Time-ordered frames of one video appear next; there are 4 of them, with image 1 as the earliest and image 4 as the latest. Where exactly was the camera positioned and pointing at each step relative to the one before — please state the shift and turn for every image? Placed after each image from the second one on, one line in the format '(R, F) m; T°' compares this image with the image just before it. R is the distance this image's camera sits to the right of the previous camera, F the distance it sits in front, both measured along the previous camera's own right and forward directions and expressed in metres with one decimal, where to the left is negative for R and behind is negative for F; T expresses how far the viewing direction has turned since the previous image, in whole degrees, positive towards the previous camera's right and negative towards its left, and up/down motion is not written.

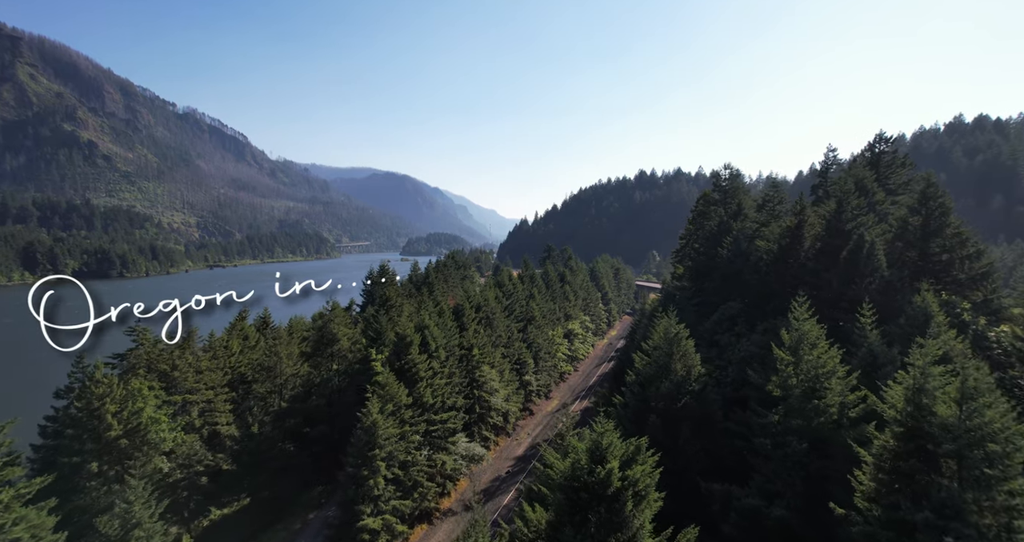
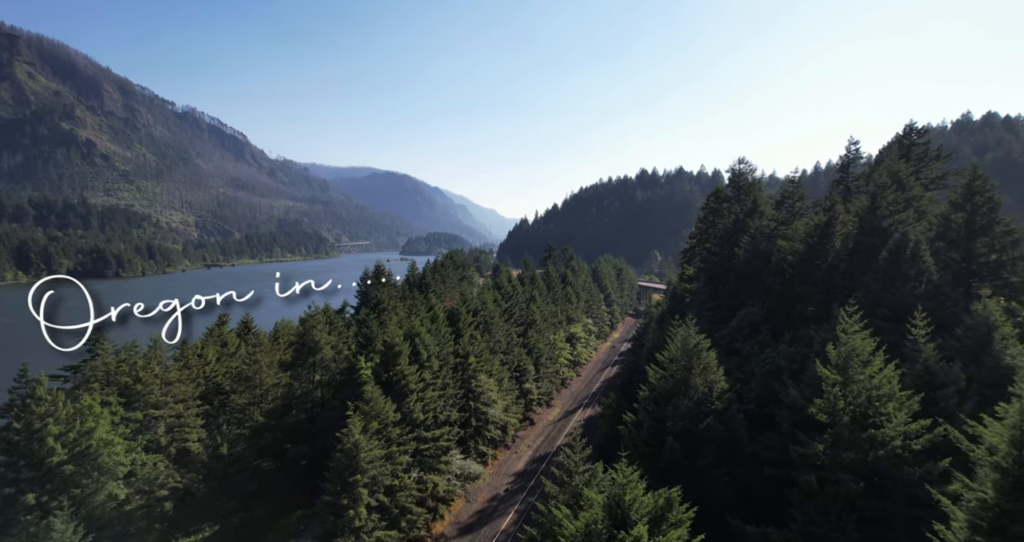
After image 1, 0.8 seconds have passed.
(+0.1, +3.7) m; 0°
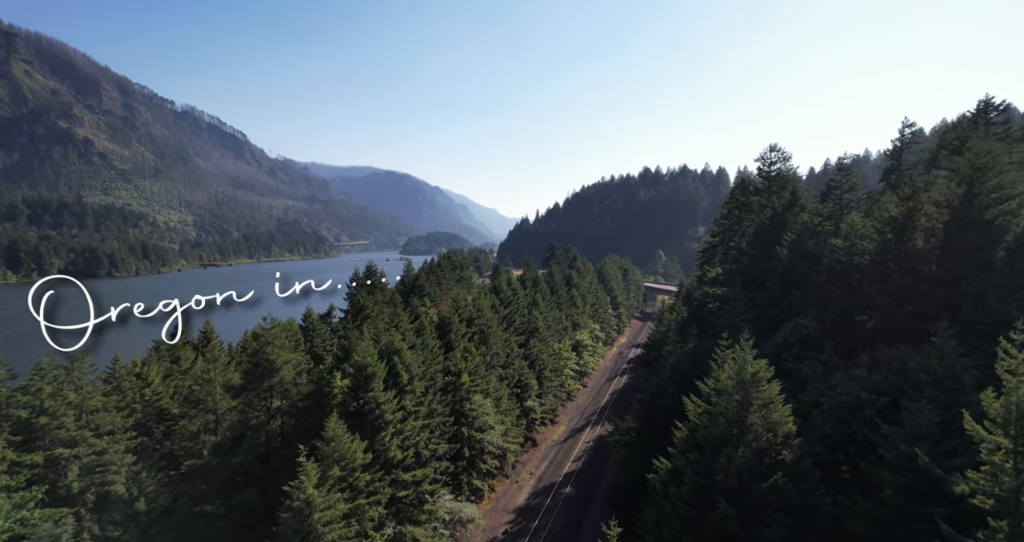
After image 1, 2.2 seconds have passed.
(0.0, +7.0) m; 0°
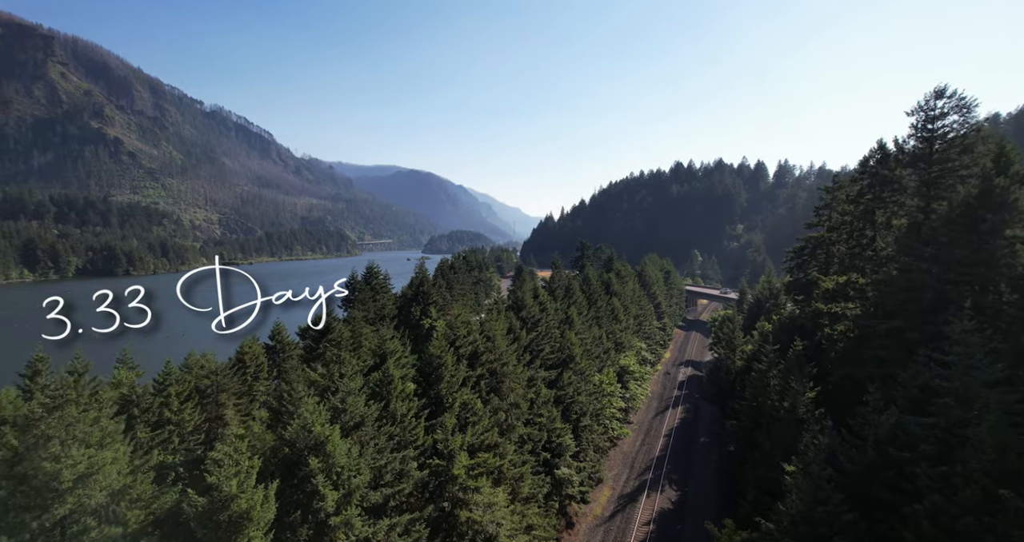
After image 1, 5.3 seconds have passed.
(-0.2, +16.4) m; -2°
